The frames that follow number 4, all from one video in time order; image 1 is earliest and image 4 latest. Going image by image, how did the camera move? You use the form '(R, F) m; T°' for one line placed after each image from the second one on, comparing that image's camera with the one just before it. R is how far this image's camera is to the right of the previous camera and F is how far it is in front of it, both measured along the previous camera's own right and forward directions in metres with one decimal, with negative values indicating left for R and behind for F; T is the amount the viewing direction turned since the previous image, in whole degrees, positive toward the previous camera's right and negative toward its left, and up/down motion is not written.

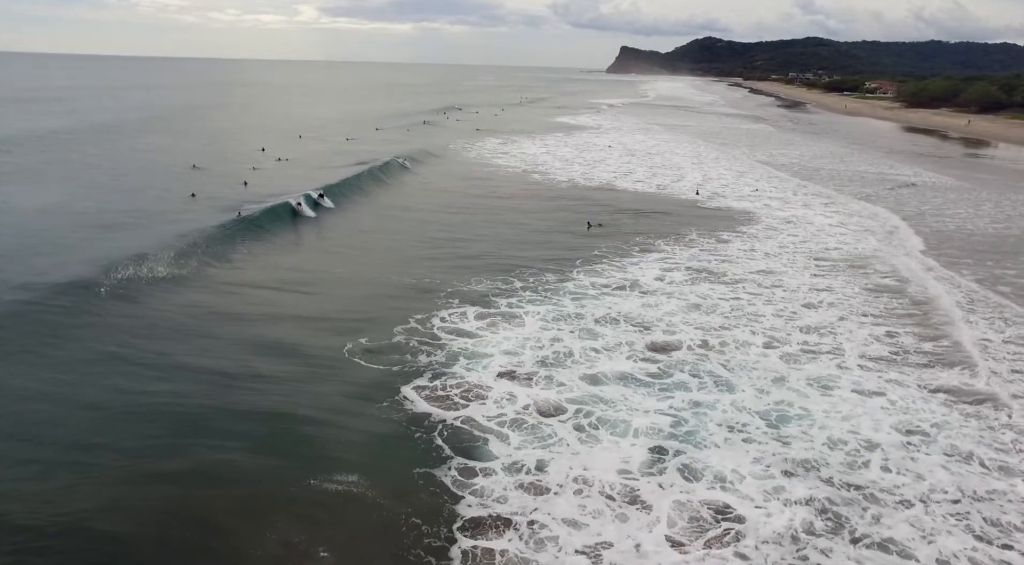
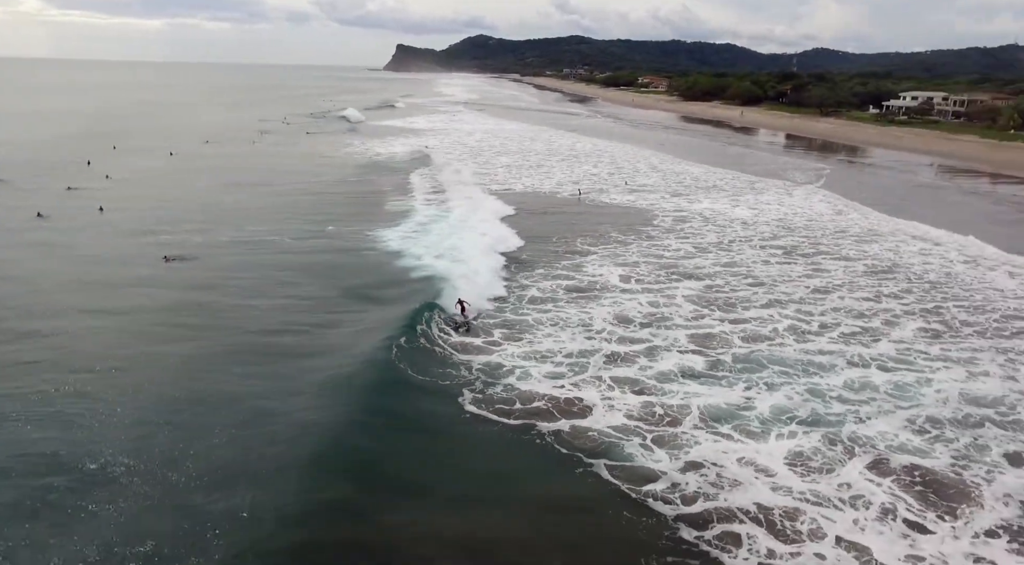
(-4.3, +0.4) m; +17°
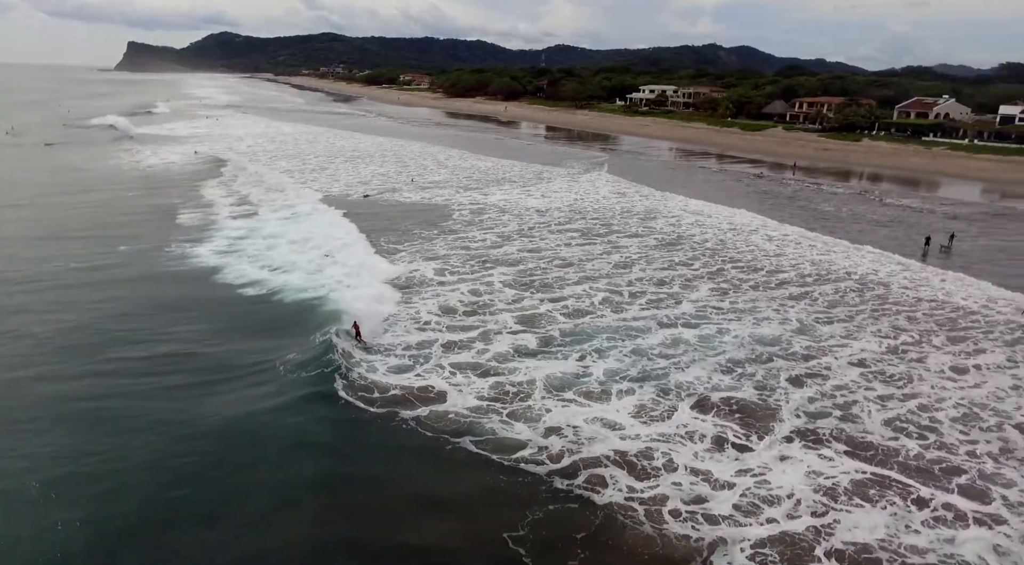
(-1.1, -0.5) m; +17°
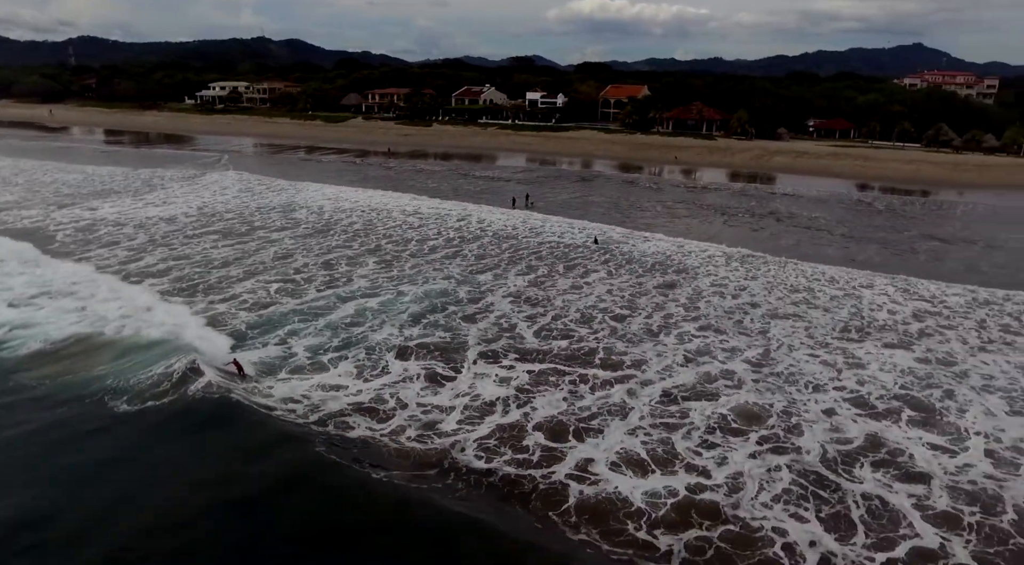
(-2.0, -1.2) m; +31°
